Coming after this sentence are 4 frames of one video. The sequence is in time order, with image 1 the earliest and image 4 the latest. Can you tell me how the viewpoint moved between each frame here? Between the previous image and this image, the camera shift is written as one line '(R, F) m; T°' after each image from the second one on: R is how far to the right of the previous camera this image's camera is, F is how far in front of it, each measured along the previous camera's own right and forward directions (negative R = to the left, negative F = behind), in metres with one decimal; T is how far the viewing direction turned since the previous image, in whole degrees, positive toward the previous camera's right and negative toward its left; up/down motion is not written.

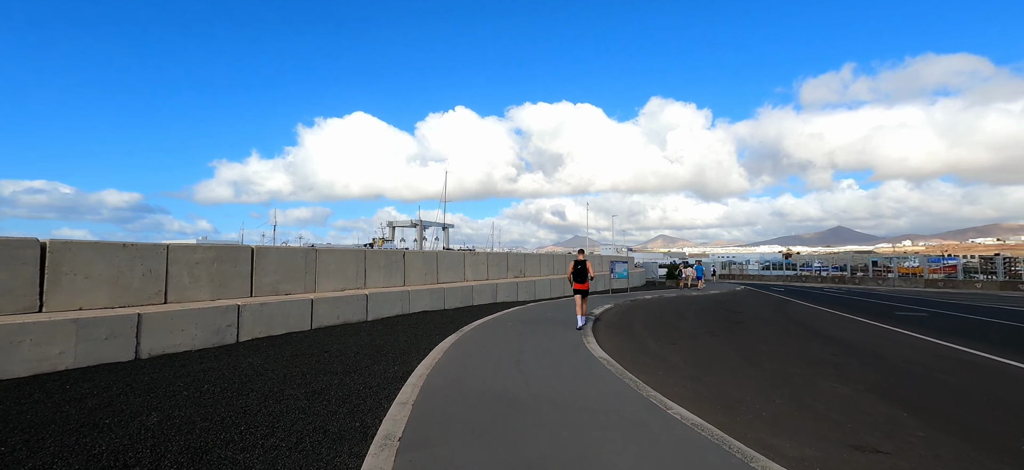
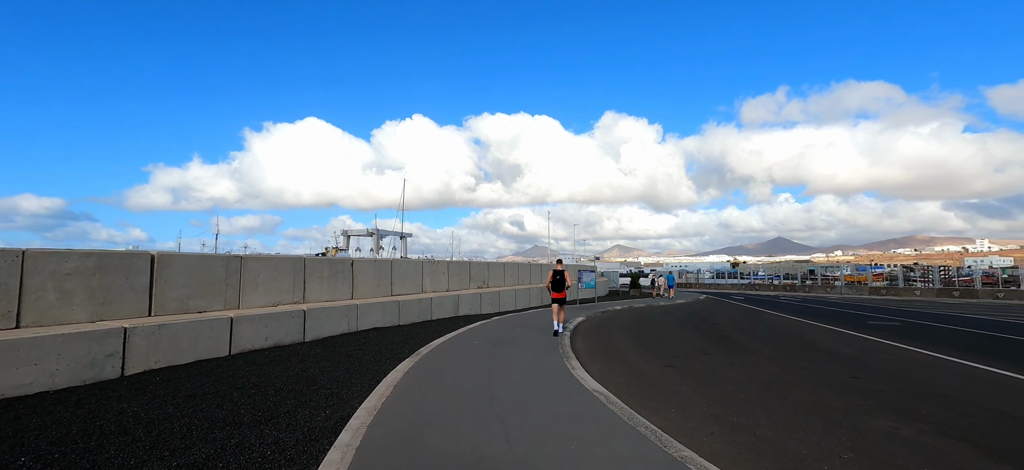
(-0.1, +1.6) m; +5°
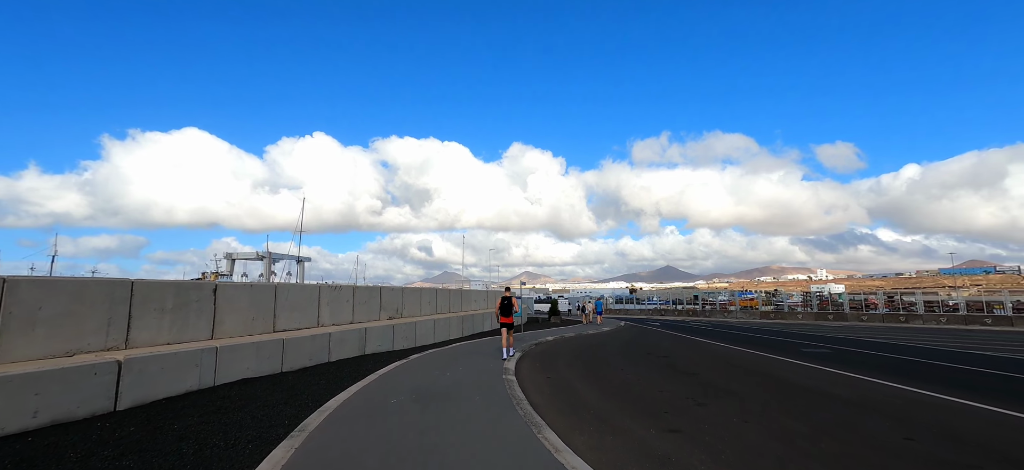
(-0.4, +2.7) m; +11°
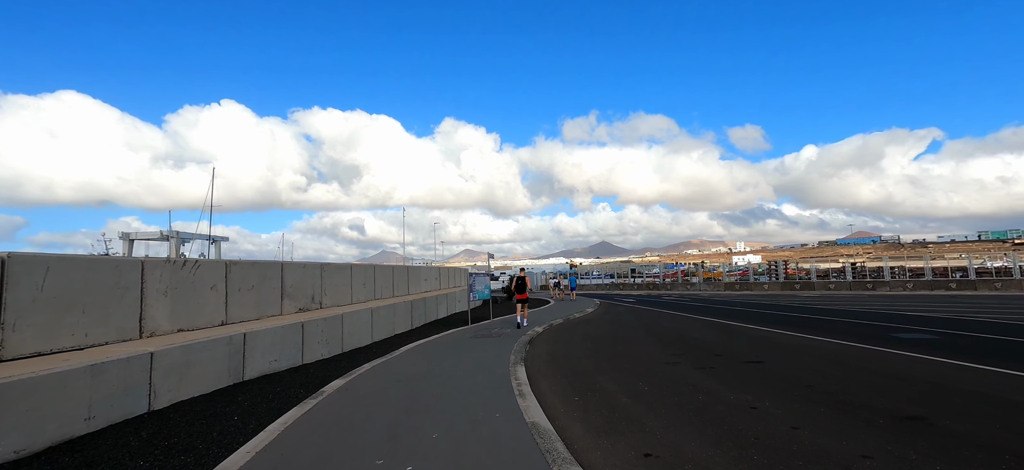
(-0.9, +6.0) m; +7°
